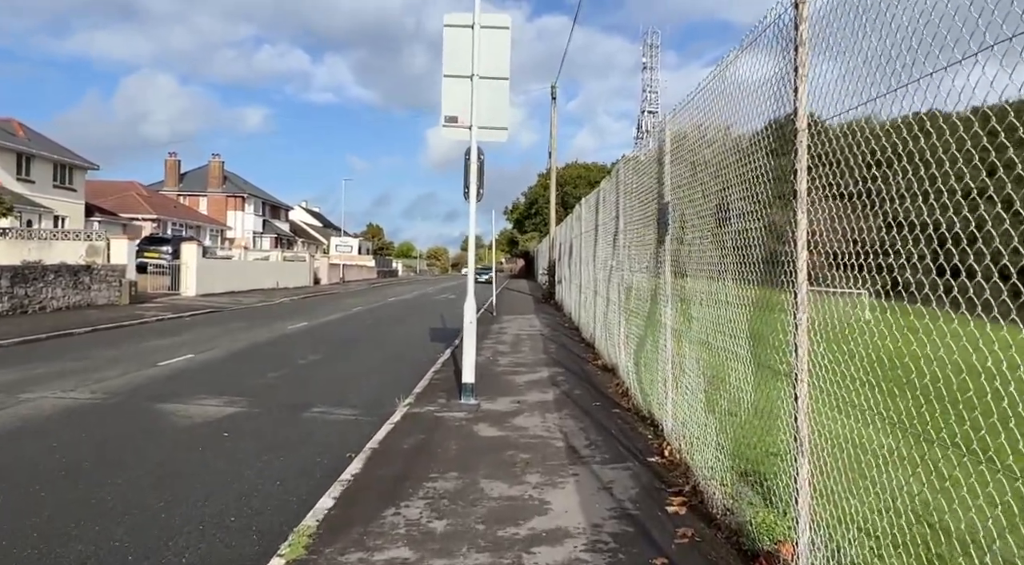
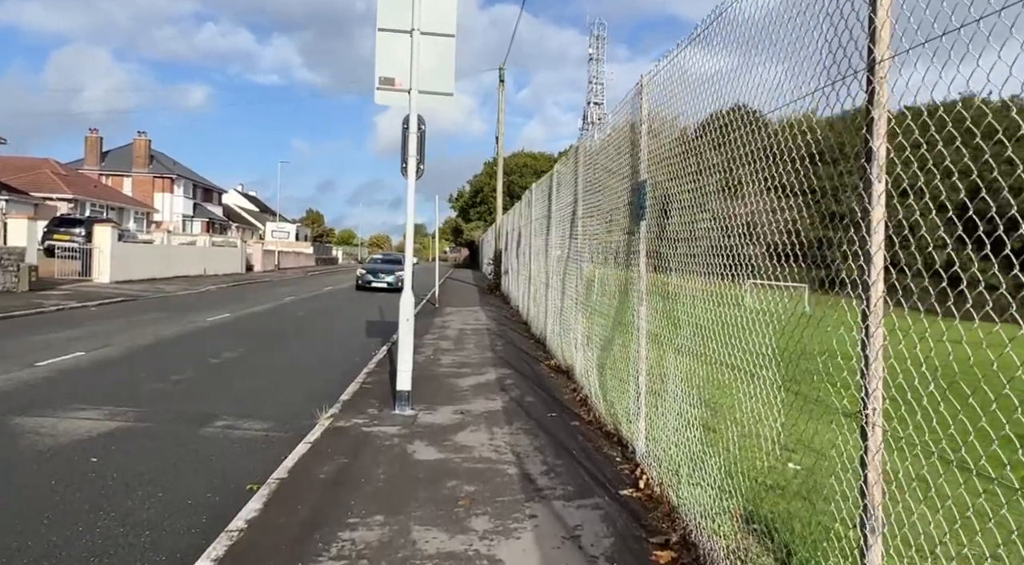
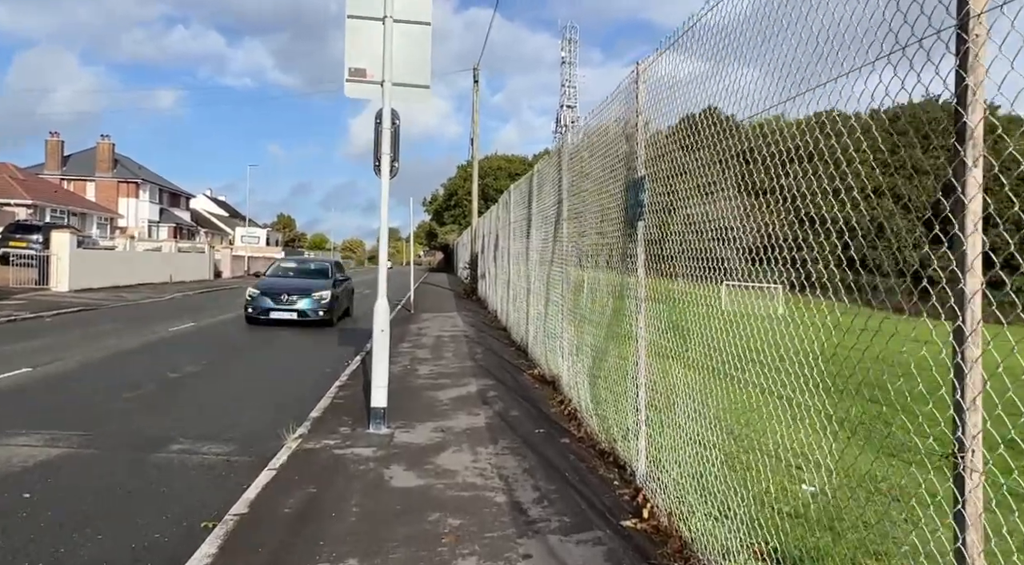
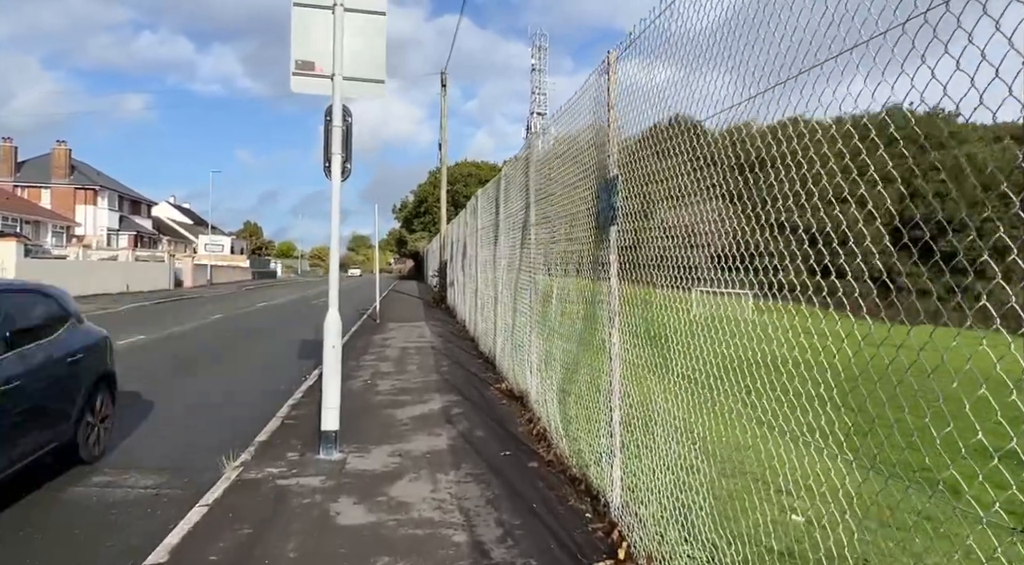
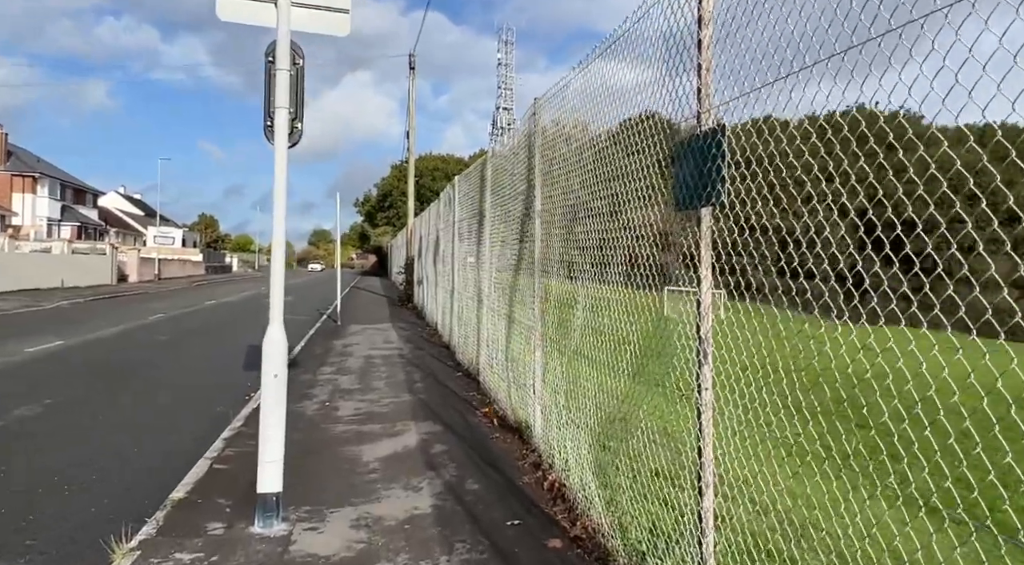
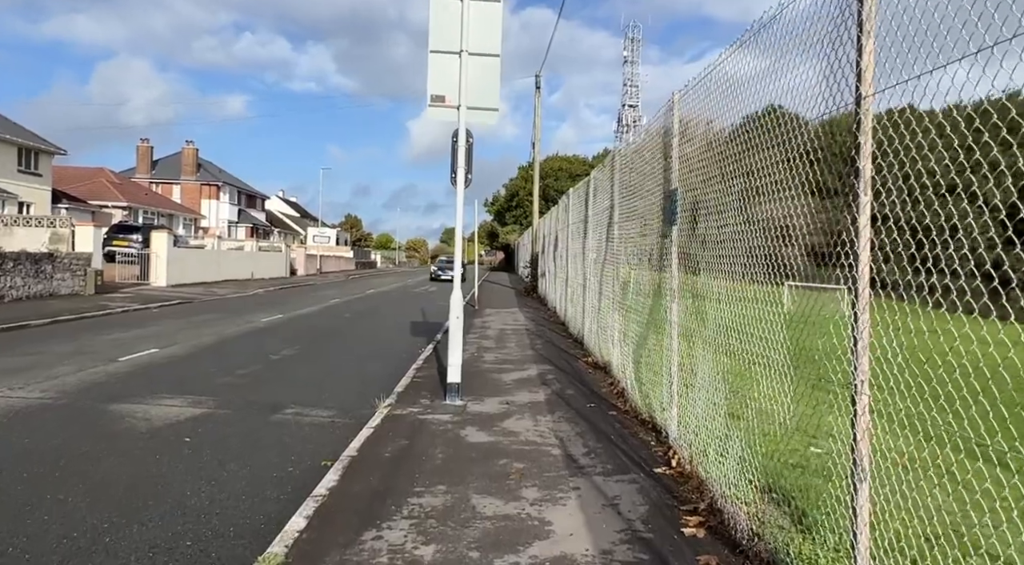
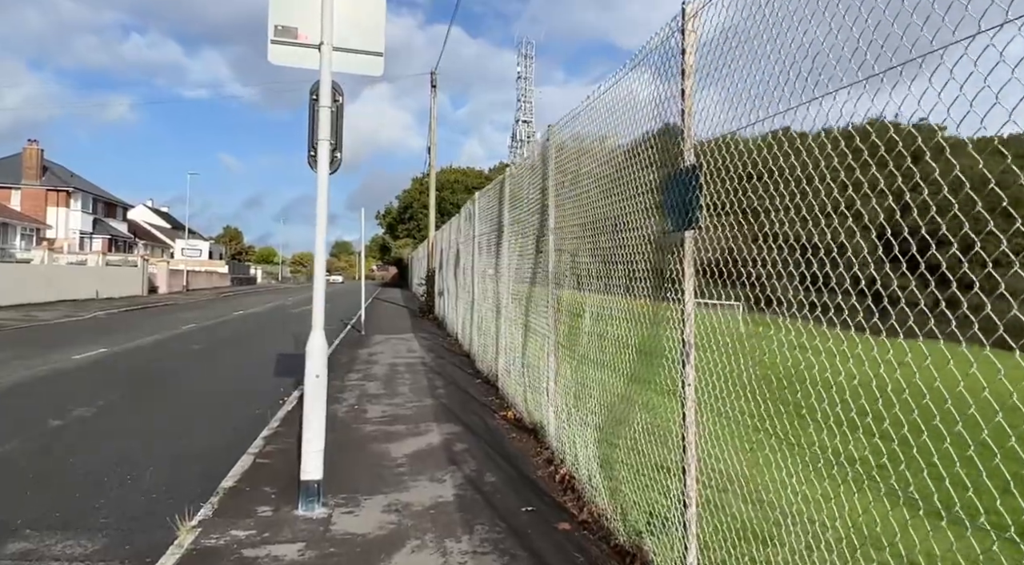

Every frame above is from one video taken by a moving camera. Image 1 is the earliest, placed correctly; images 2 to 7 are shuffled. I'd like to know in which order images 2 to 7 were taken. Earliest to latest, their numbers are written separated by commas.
6, 2, 3, 4, 7, 5
